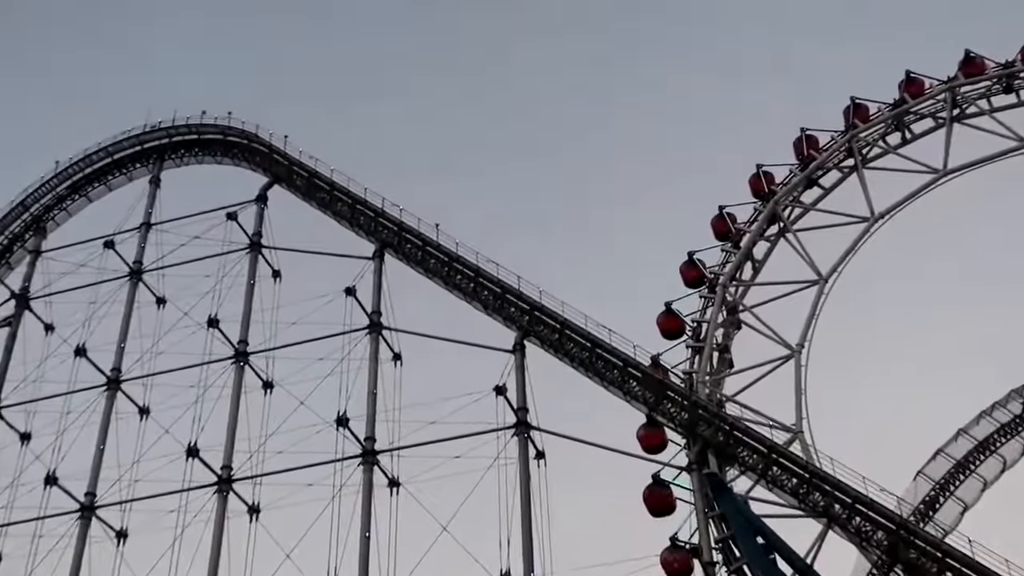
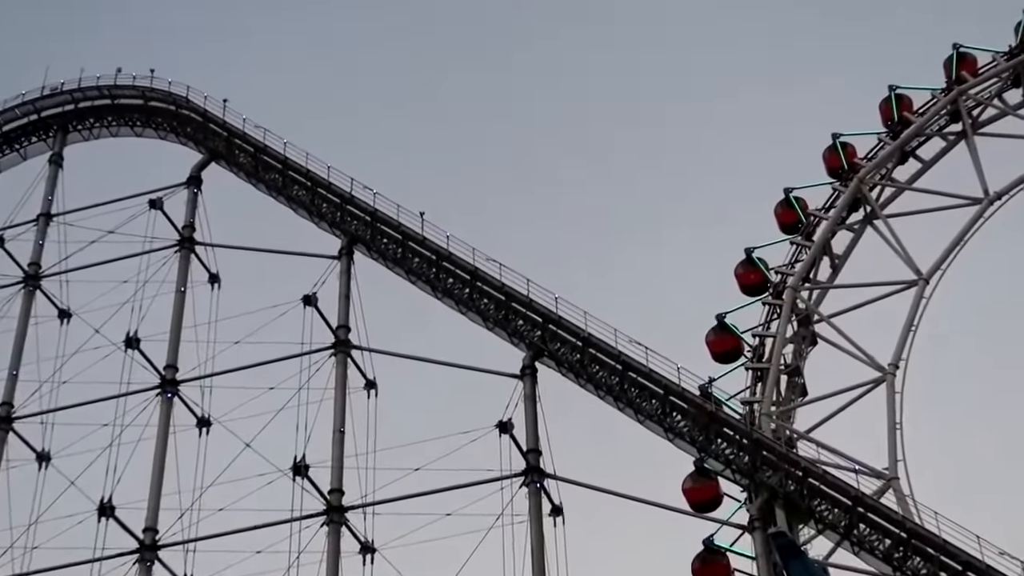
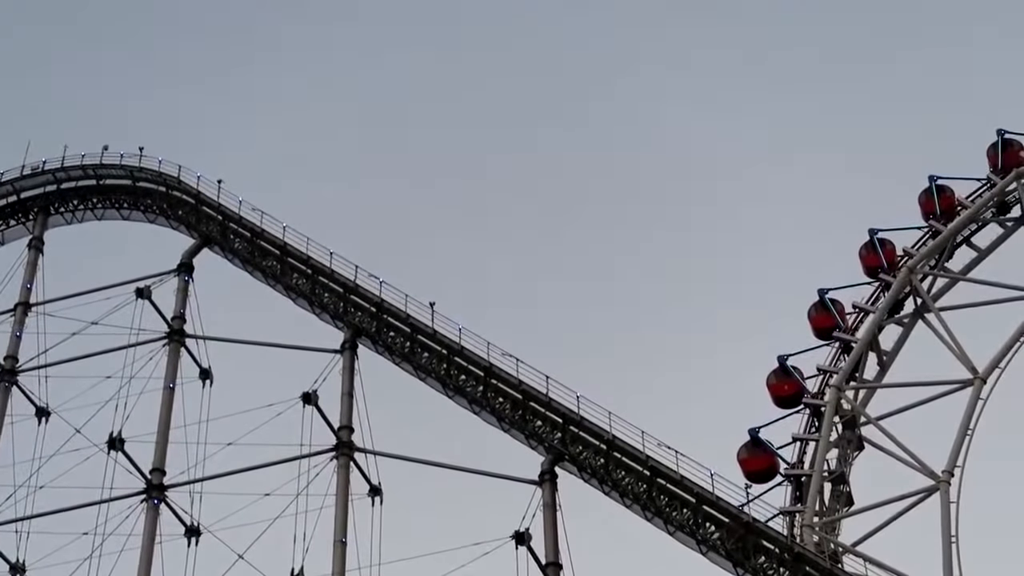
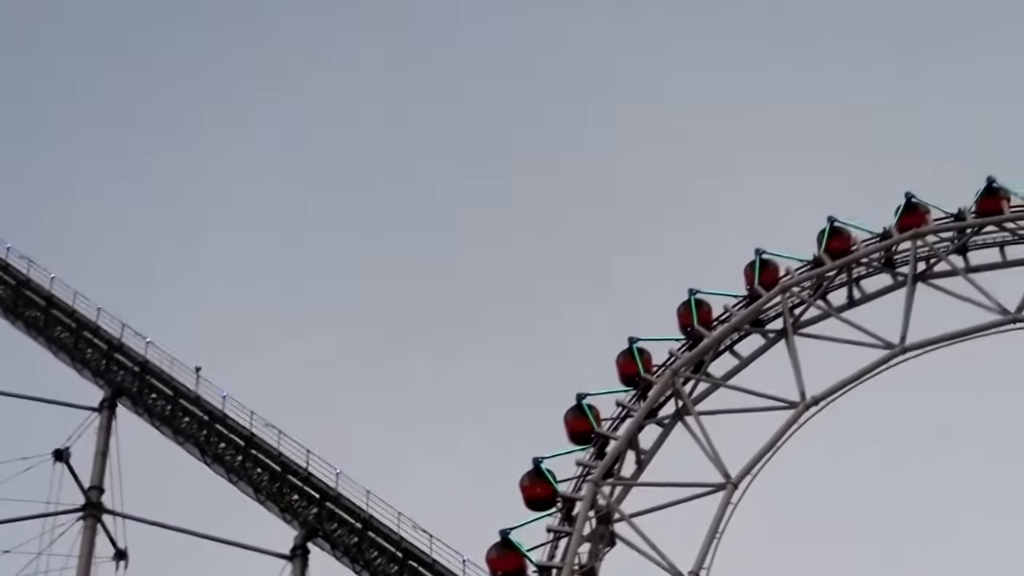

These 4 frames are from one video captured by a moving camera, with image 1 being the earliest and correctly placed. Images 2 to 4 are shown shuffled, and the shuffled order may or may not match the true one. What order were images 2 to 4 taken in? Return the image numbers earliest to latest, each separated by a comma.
2, 3, 4
